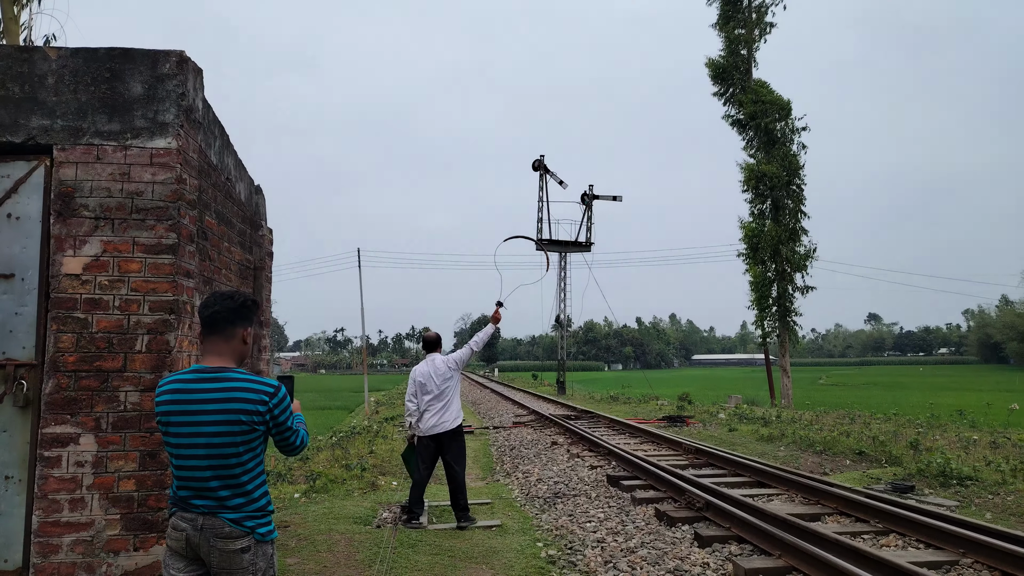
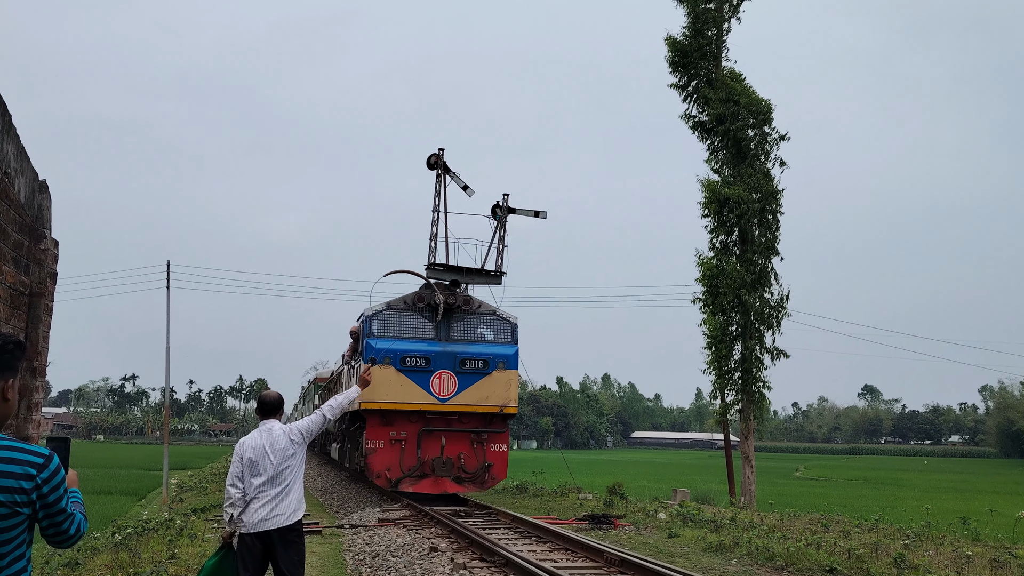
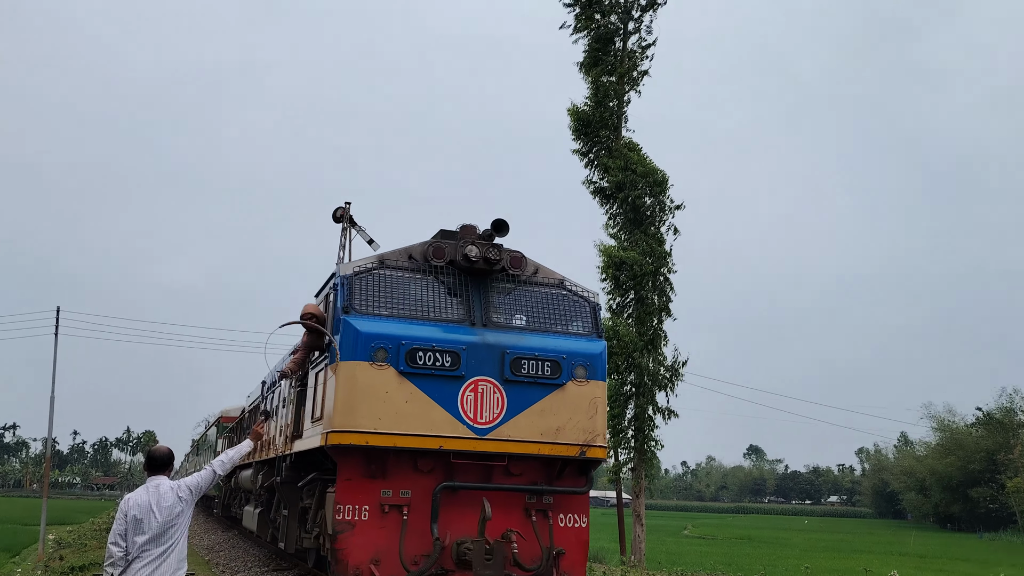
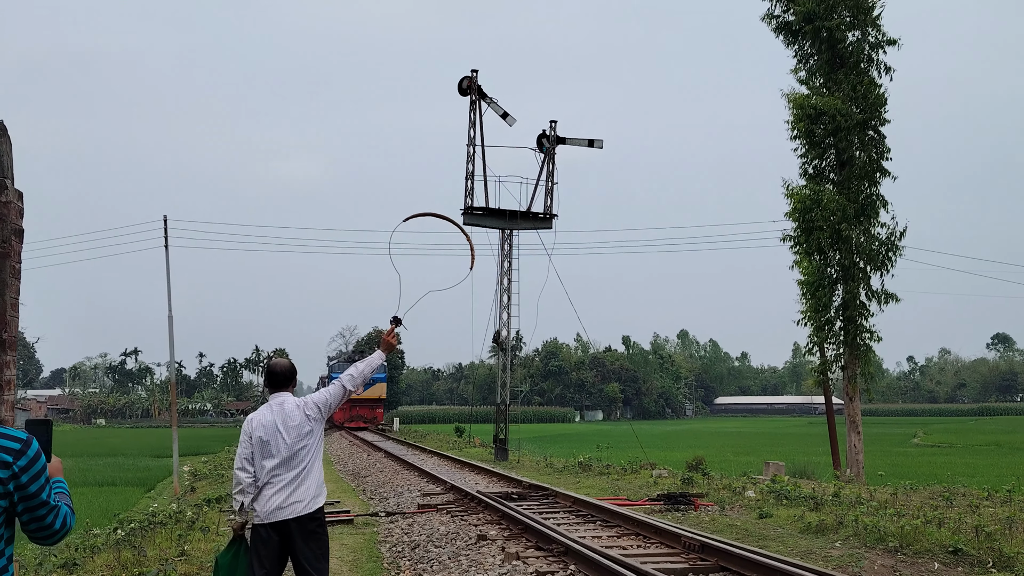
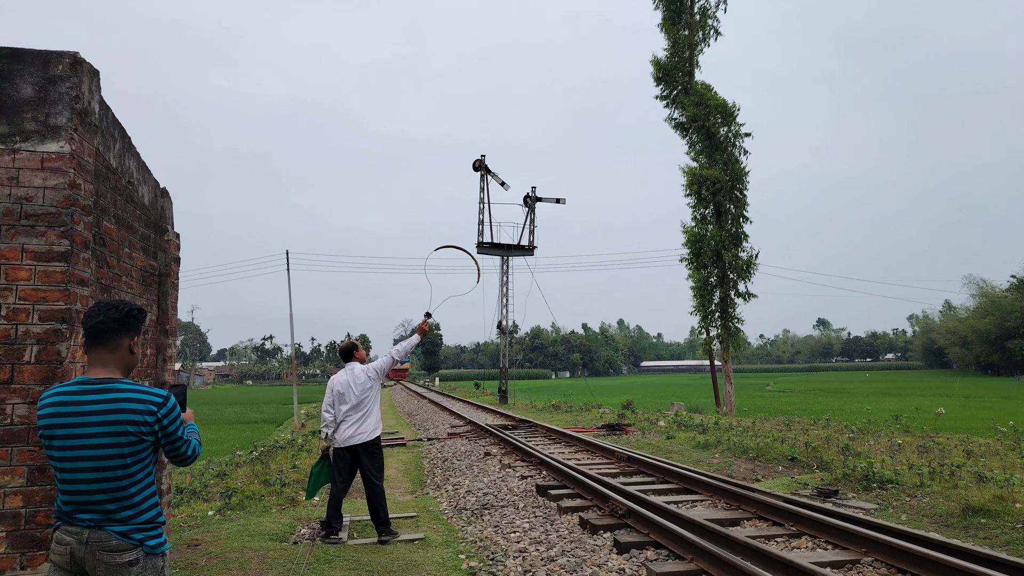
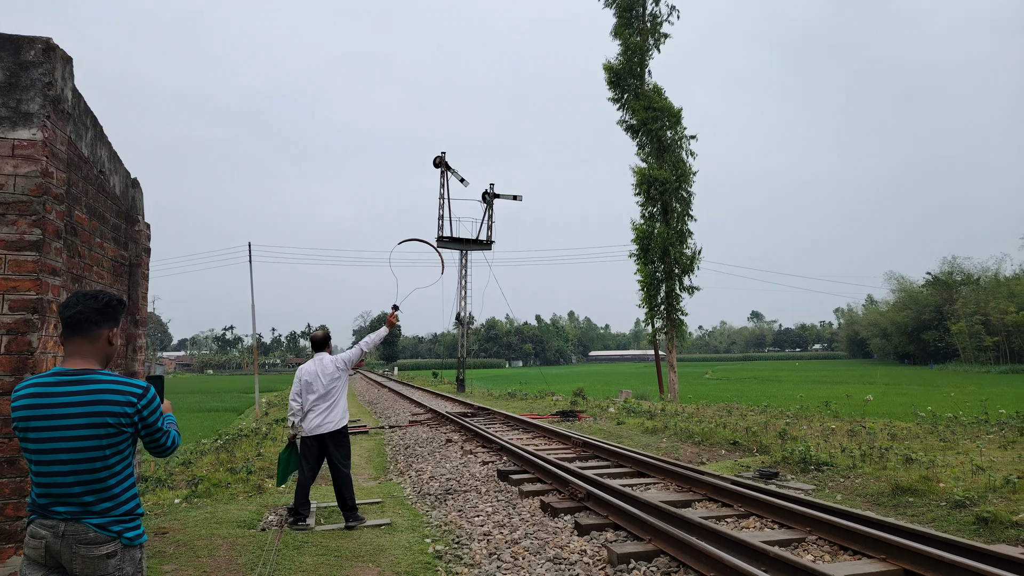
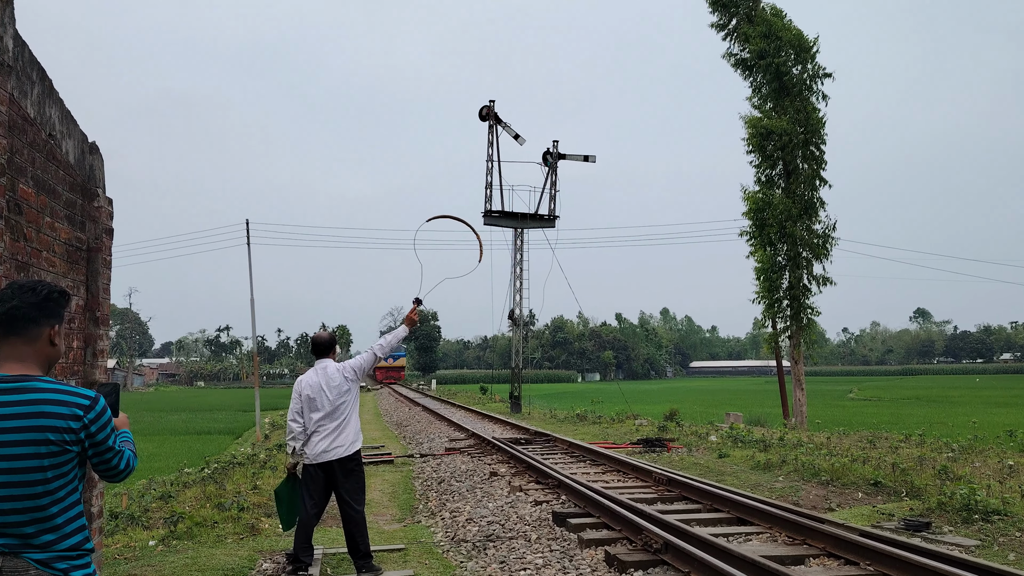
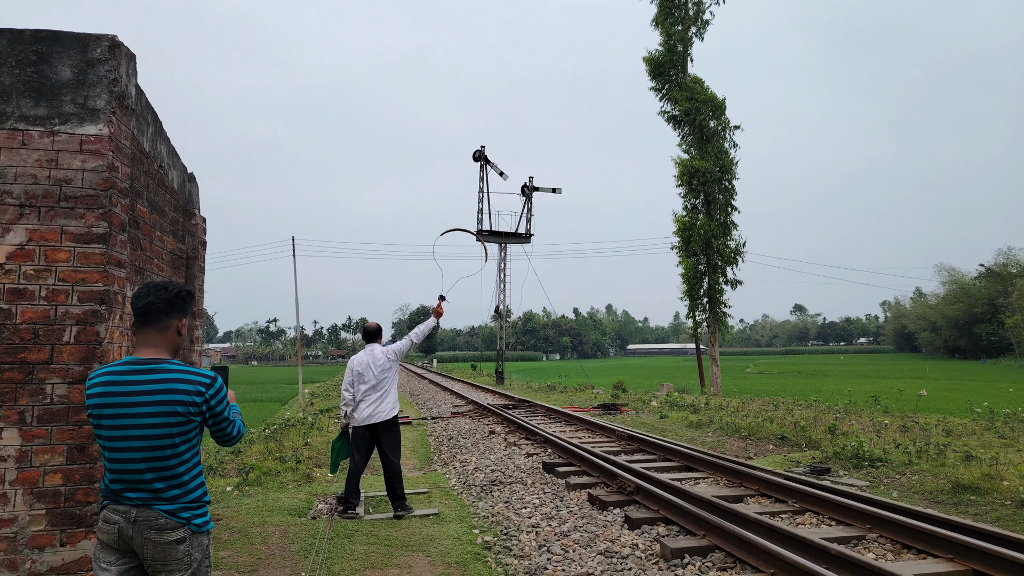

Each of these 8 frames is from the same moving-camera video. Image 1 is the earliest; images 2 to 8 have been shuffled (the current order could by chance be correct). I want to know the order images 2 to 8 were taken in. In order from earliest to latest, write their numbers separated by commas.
8, 6, 5, 7, 4, 2, 3
